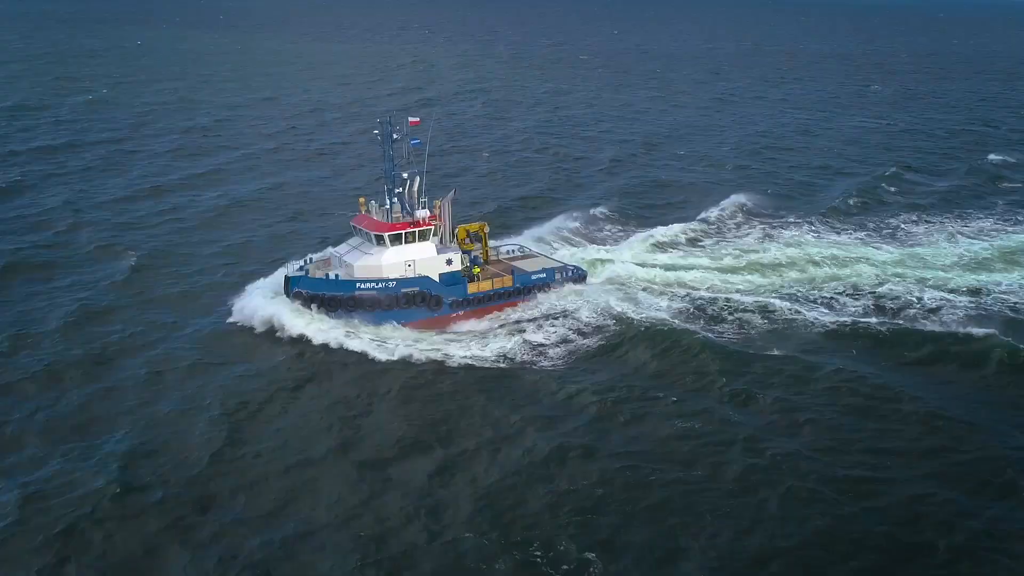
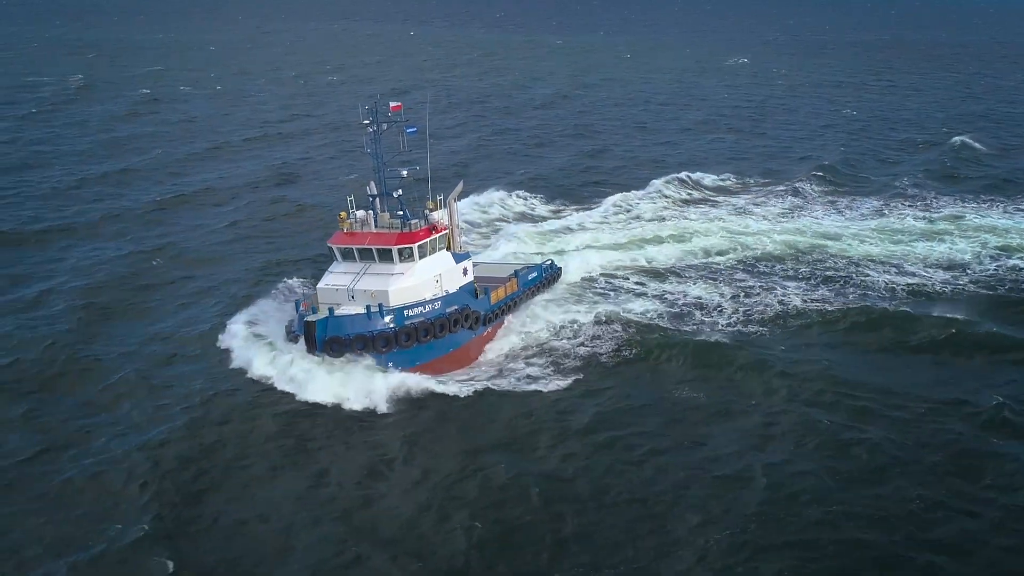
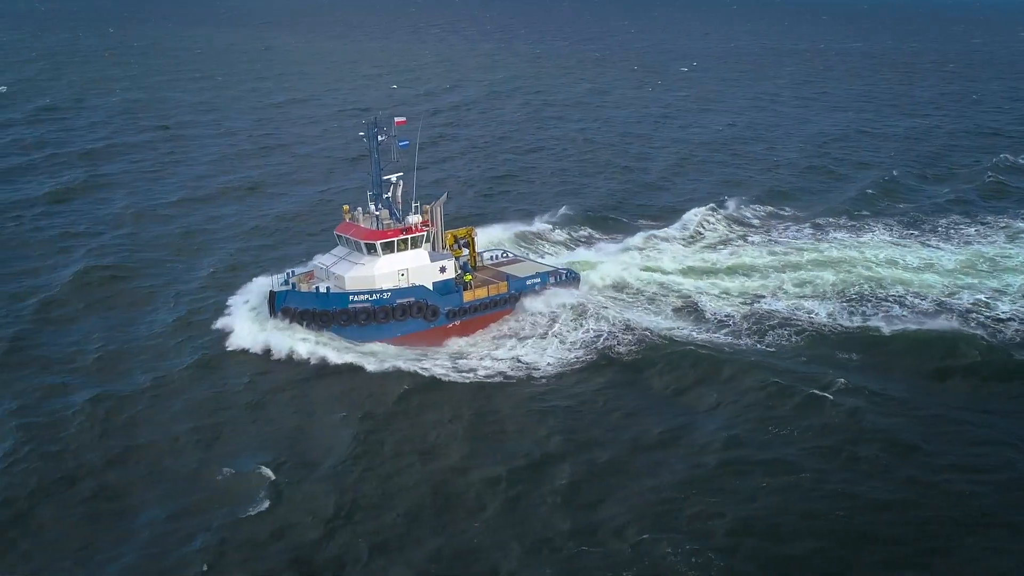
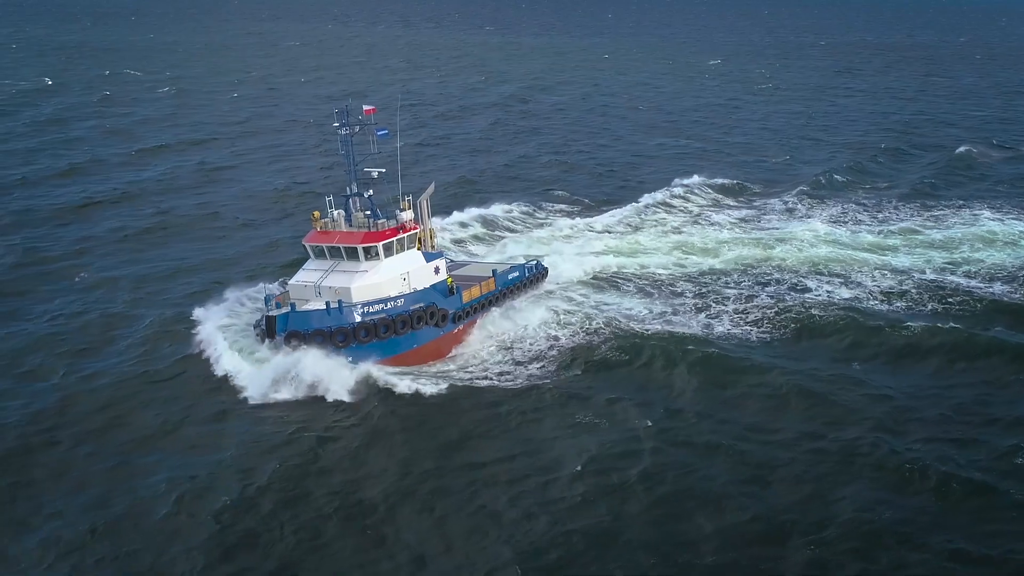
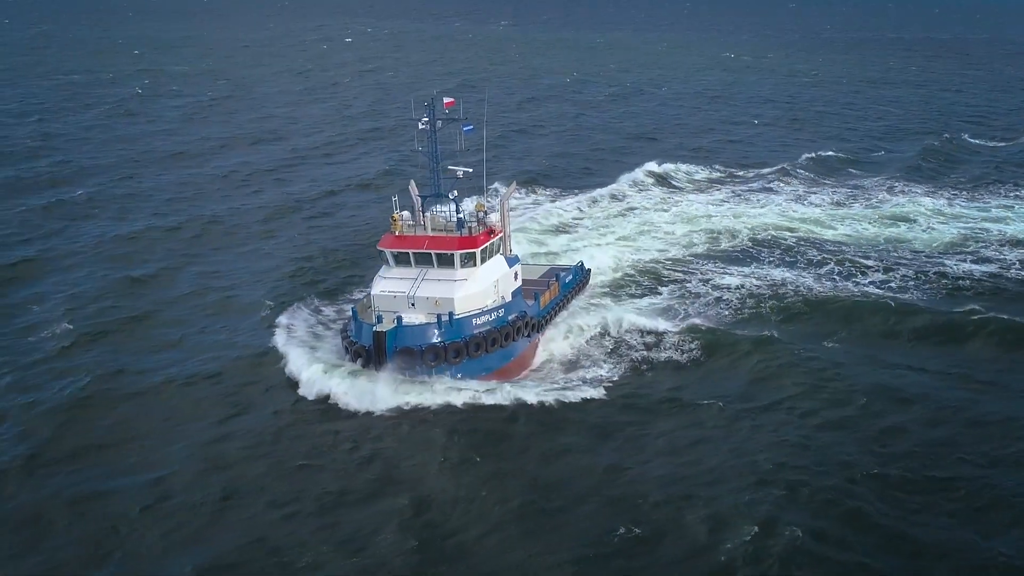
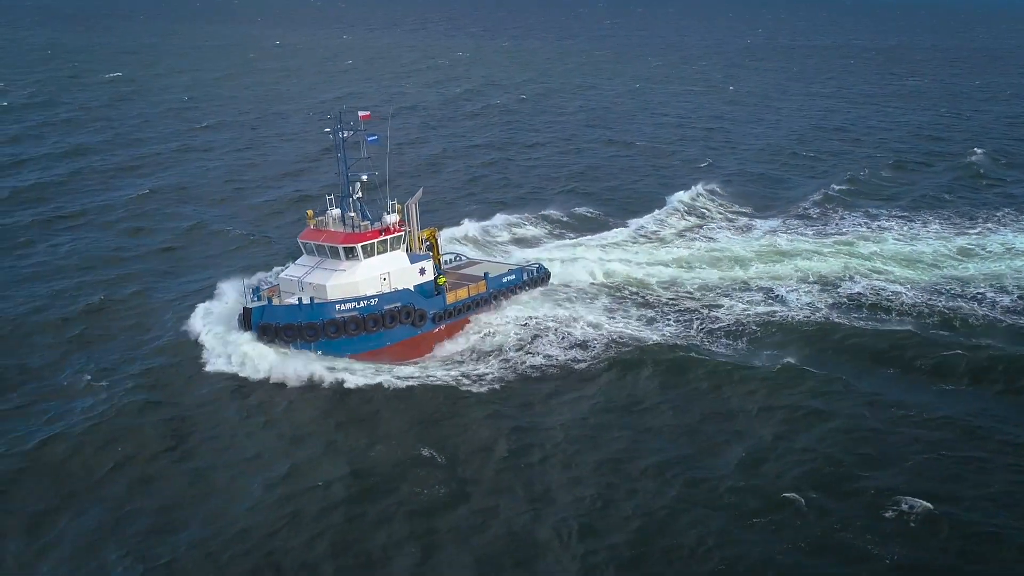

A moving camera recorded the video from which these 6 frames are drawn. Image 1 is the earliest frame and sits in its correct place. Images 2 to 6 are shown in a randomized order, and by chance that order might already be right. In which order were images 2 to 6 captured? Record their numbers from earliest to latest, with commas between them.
3, 6, 4, 2, 5
